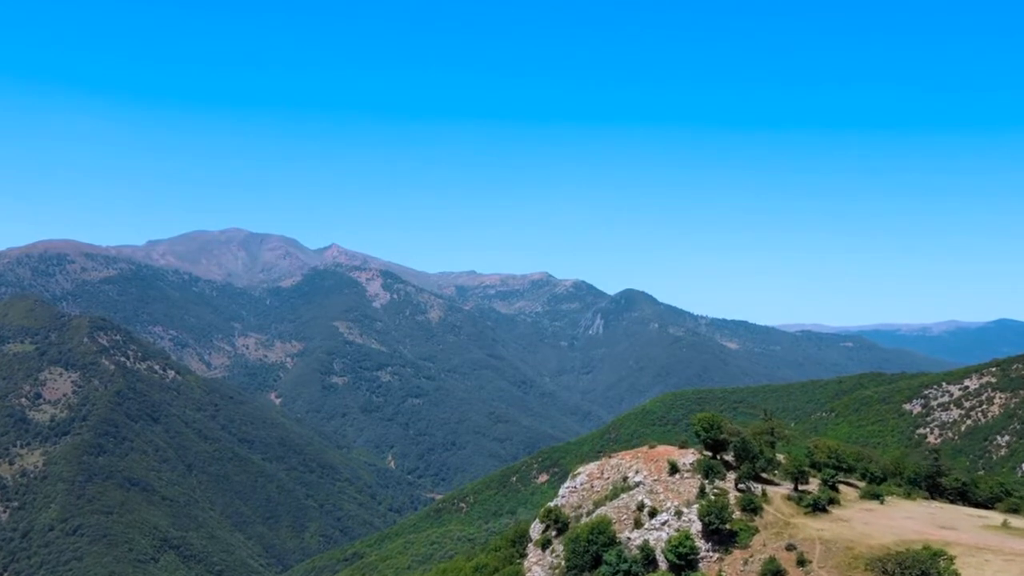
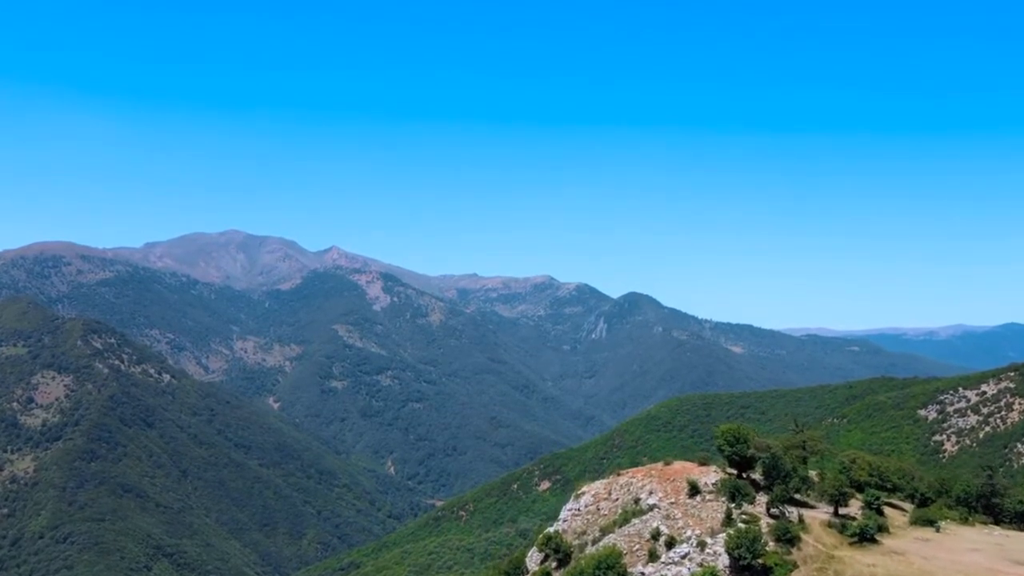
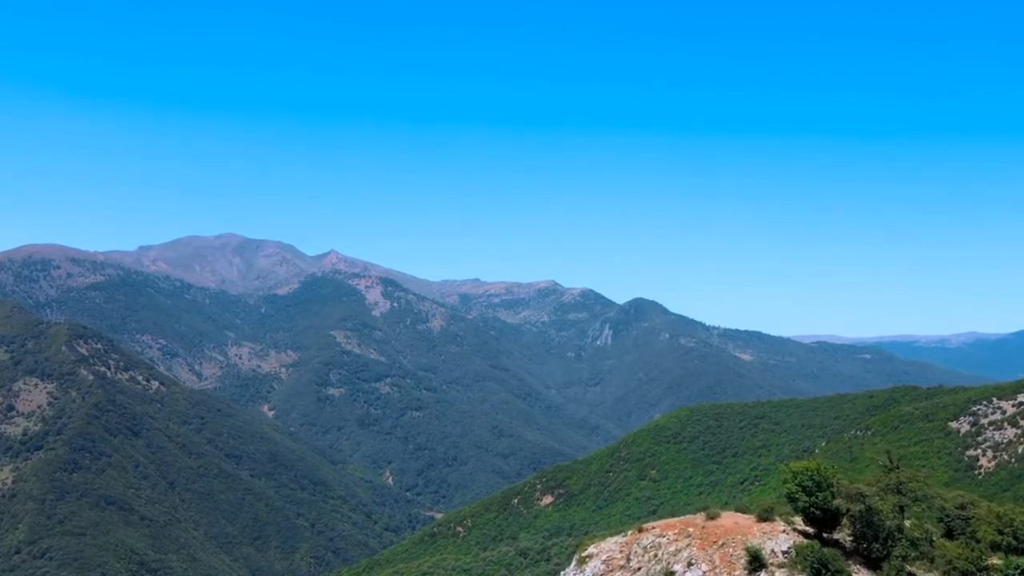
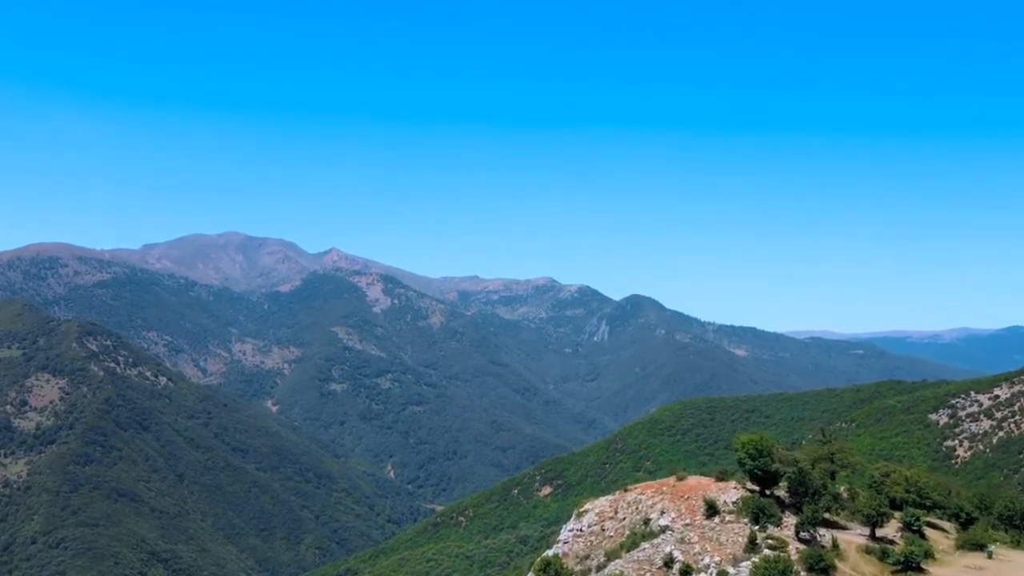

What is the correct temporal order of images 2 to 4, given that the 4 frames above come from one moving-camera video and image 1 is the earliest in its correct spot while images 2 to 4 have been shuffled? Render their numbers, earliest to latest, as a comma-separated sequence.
2, 4, 3
